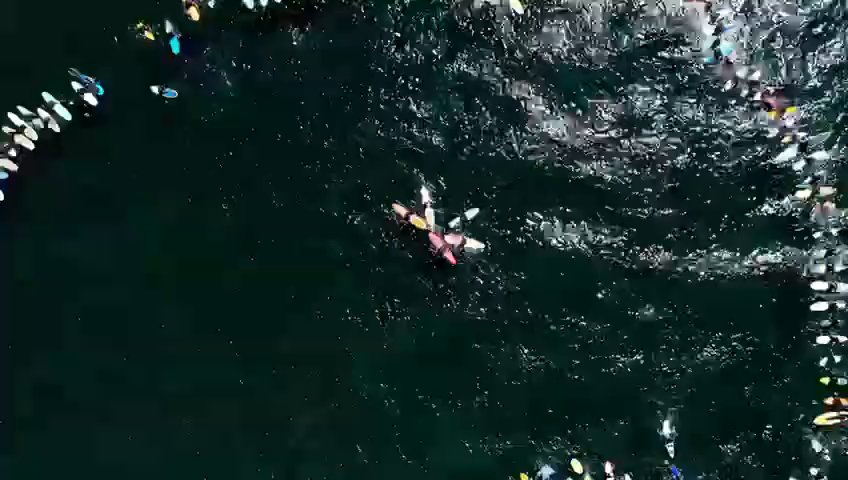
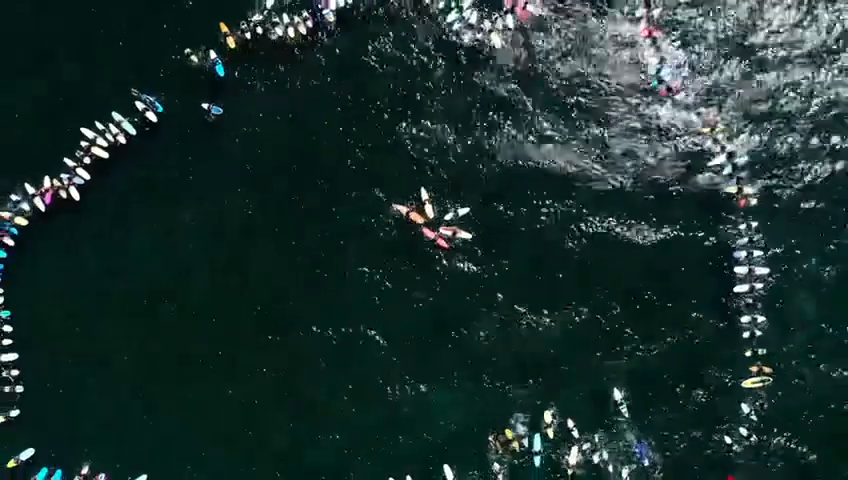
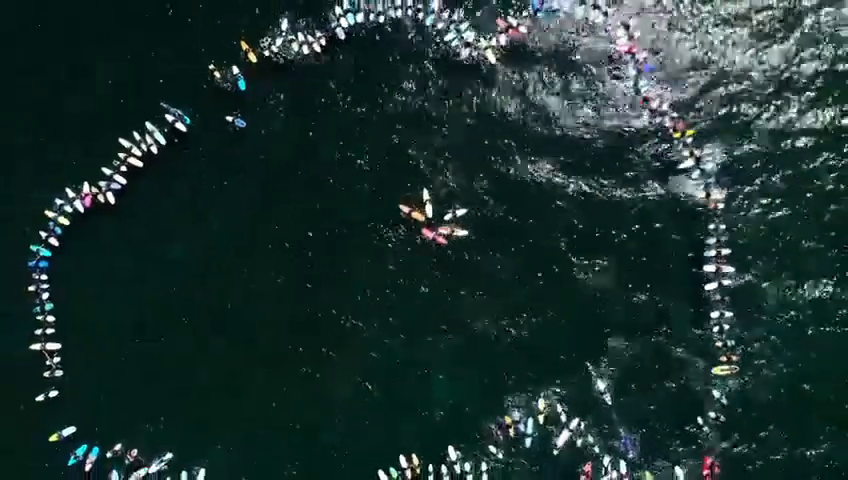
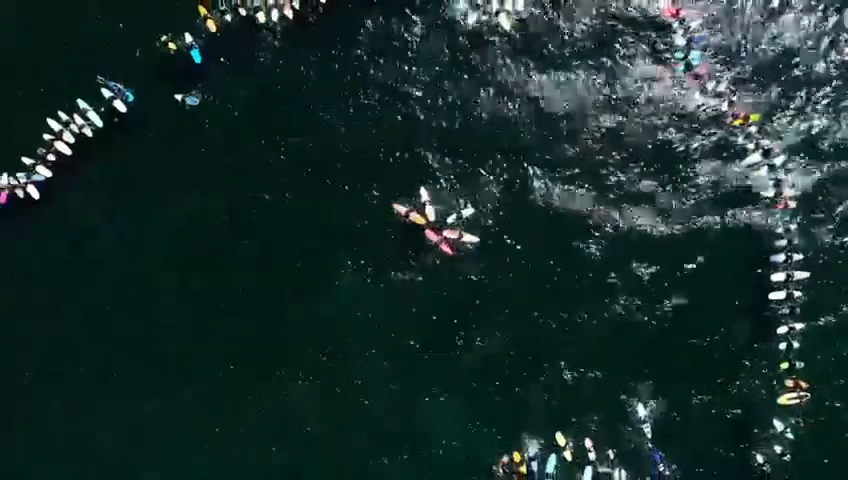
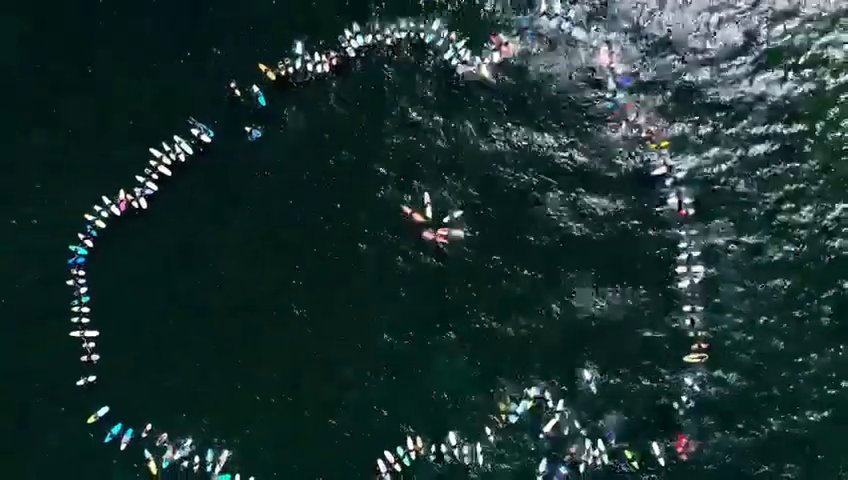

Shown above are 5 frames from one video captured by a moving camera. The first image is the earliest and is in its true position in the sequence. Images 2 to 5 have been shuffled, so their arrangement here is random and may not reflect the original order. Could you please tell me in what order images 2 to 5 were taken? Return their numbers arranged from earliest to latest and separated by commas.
4, 2, 3, 5
